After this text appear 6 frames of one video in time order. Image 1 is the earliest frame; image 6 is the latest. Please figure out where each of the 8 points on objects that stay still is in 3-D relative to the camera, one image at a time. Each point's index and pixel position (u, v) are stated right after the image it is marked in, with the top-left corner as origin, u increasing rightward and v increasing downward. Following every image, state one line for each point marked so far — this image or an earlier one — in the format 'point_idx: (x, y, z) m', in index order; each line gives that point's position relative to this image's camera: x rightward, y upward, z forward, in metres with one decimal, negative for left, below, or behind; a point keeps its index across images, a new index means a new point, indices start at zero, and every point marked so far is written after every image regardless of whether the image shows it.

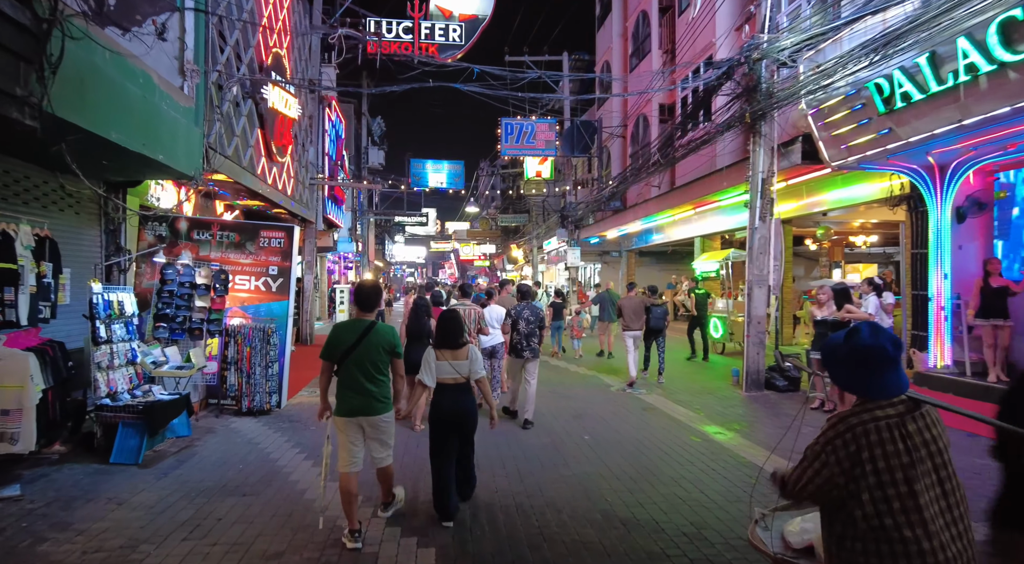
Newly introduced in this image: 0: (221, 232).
0: (-3.9, +0.7, +8.4) m
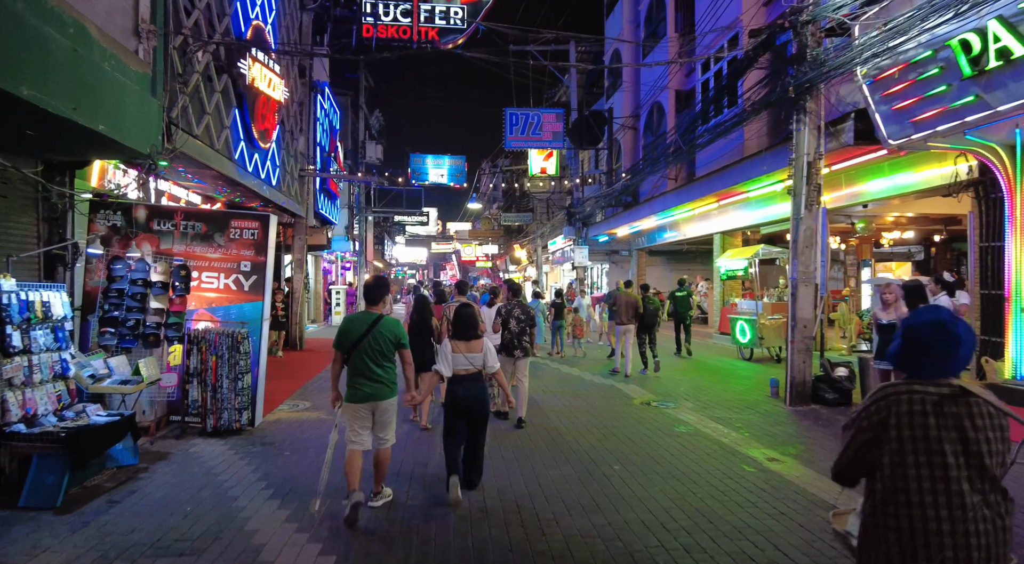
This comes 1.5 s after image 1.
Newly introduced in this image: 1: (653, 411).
0: (-3.8, +0.7, +7.2) m
1: (+1.9, -1.7, +8.4) m
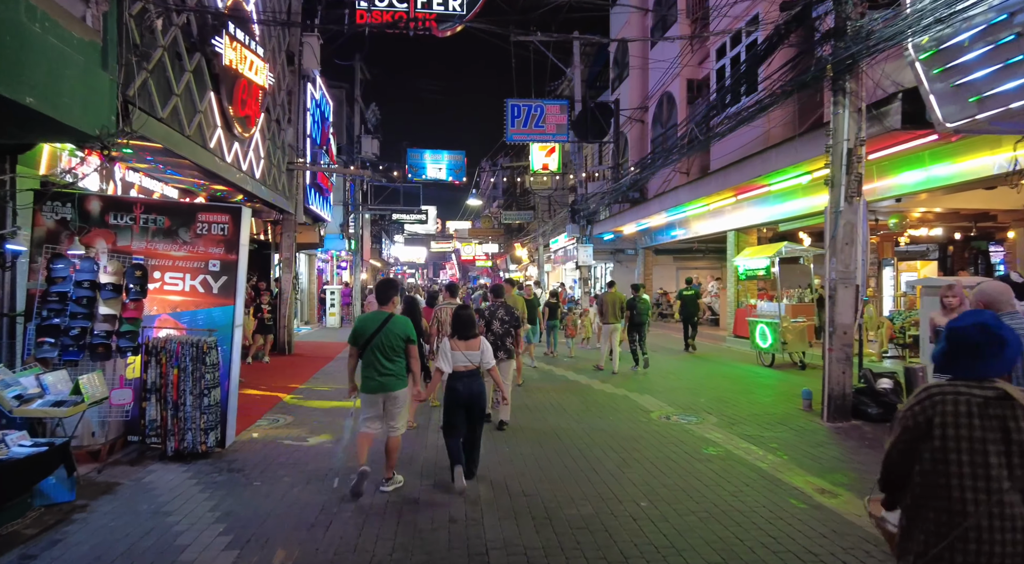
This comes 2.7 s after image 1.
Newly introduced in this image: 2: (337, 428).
0: (-3.7, +0.7, +6.3) m
1: (+1.9, -1.8, +7.6) m
2: (-2.1, -1.8, +7.5) m
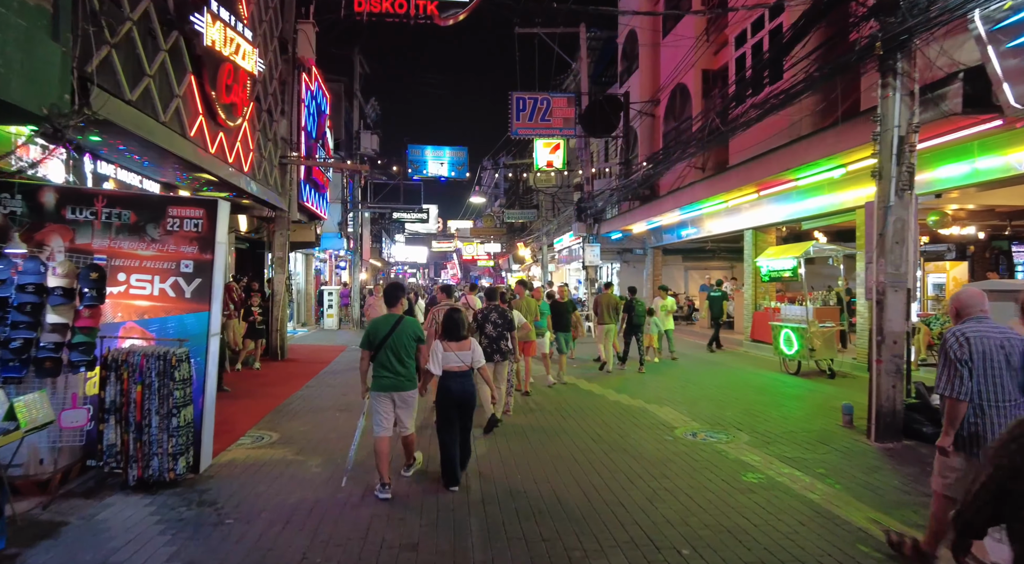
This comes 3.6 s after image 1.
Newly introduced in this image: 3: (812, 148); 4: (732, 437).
0: (-3.6, +0.7, +5.6) m
1: (+2.1, -1.8, +6.8) m
2: (-2.0, -1.8, +6.8) m
3: (+4.5, +2.0, +9.5) m
4: (+2.5, -1.8, +7.2) m
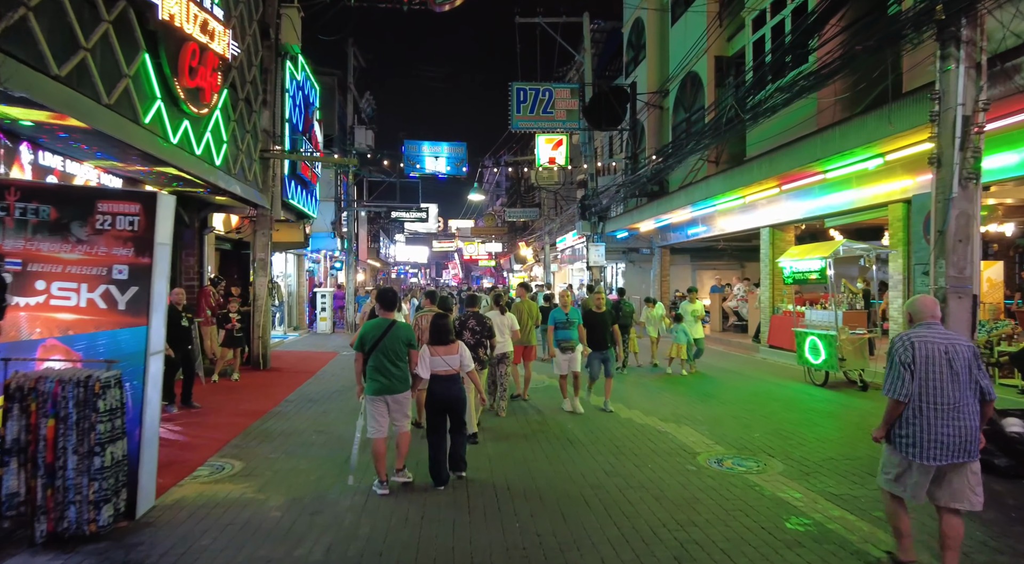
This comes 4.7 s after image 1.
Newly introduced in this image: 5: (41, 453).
0: (-3.6, +0.6, +4.6) m
1: (+2.0, -1.8, +5.8) m
2: (-2.0, -1.8, +5.8) m
3: (+4.5, +2.0, +8.5) m
4: (+2.5, -1.8, +6.3) m
5: (-3.1, -1.1, +4.2) m
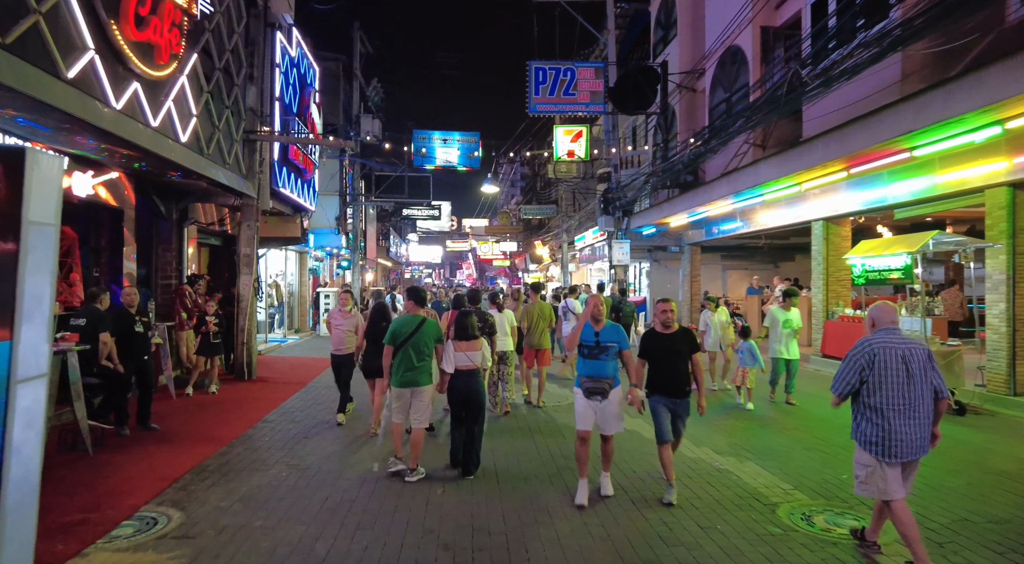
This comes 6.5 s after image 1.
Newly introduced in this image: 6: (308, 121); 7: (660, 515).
0: (-3.5, +0.6, +3.2) m
1: (+2.2, -1.8, +4.2) m
2: (-1.8, -1.8, +4.3) m
3: (+4.8, +2.0, +6.9) m
4: (+2.7, -1.8, +4.7) m
5: (-3.0, -1.1, +2.7) m
6: (-4.4, +3.5, +13.7) m
7: (+1.1, -1.8, +4.8) m
